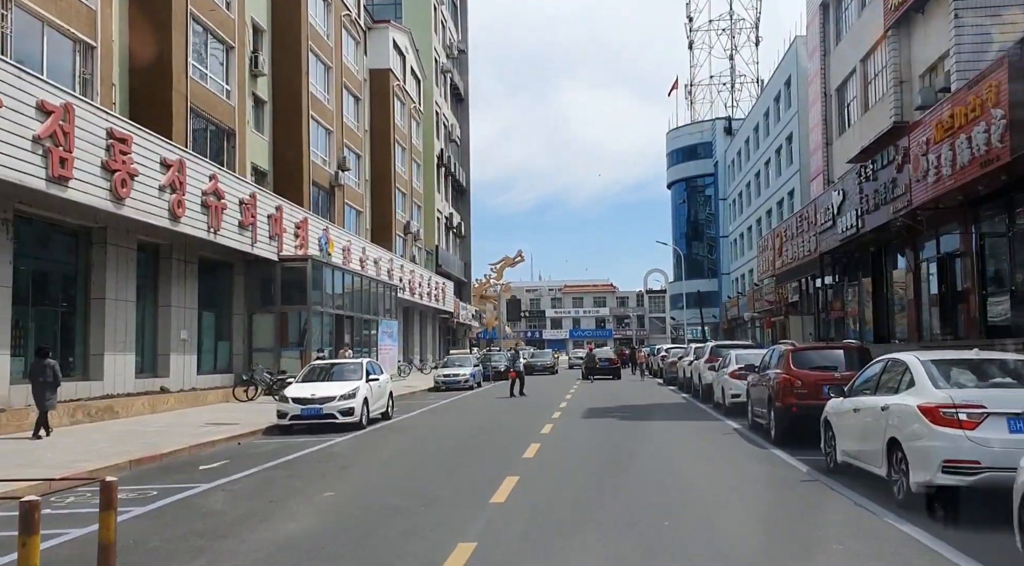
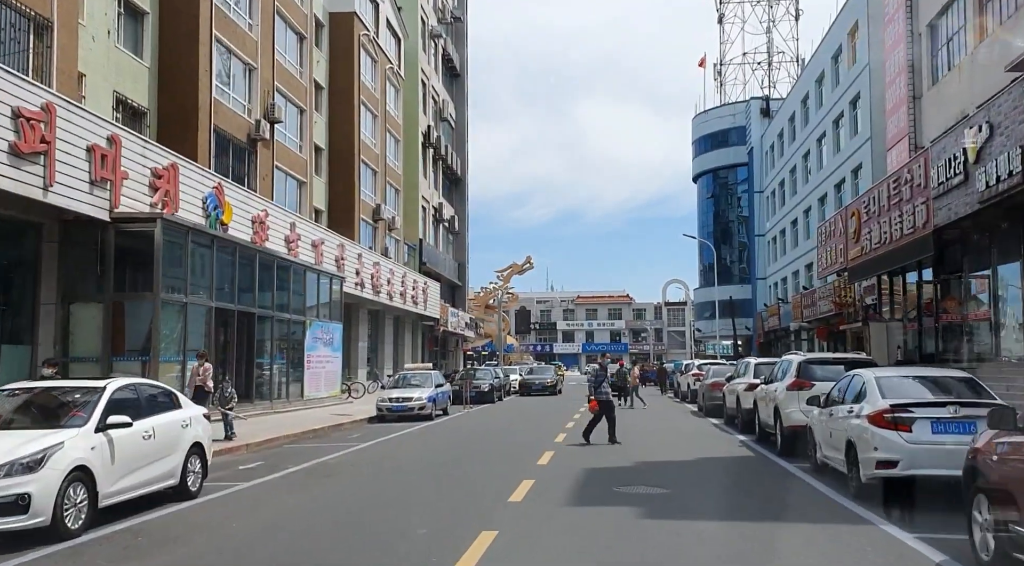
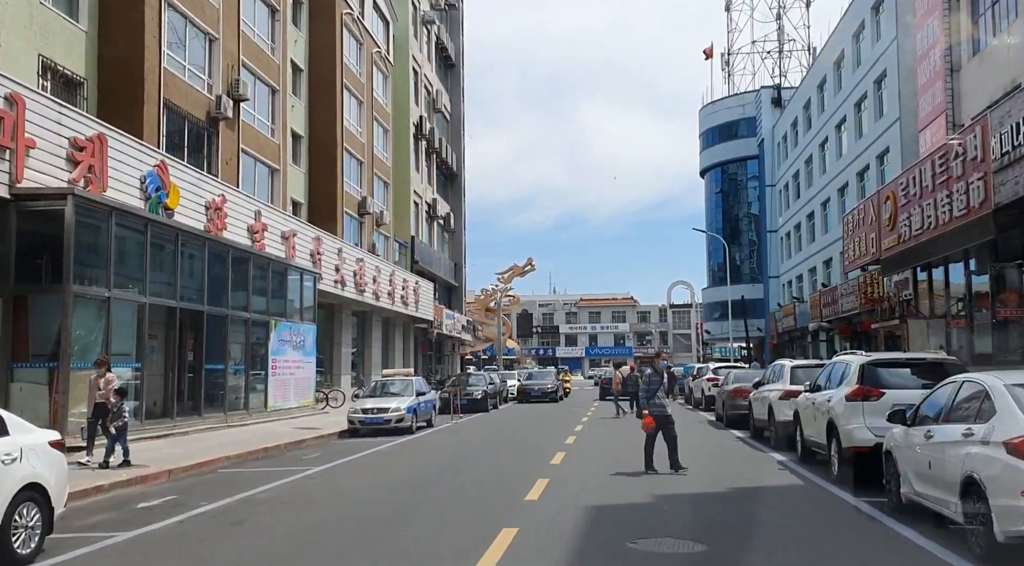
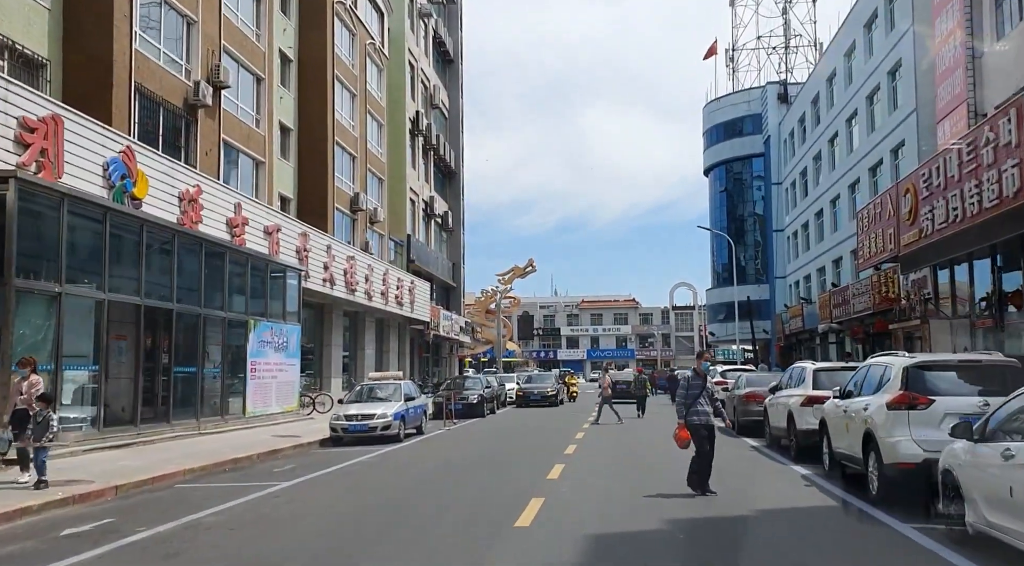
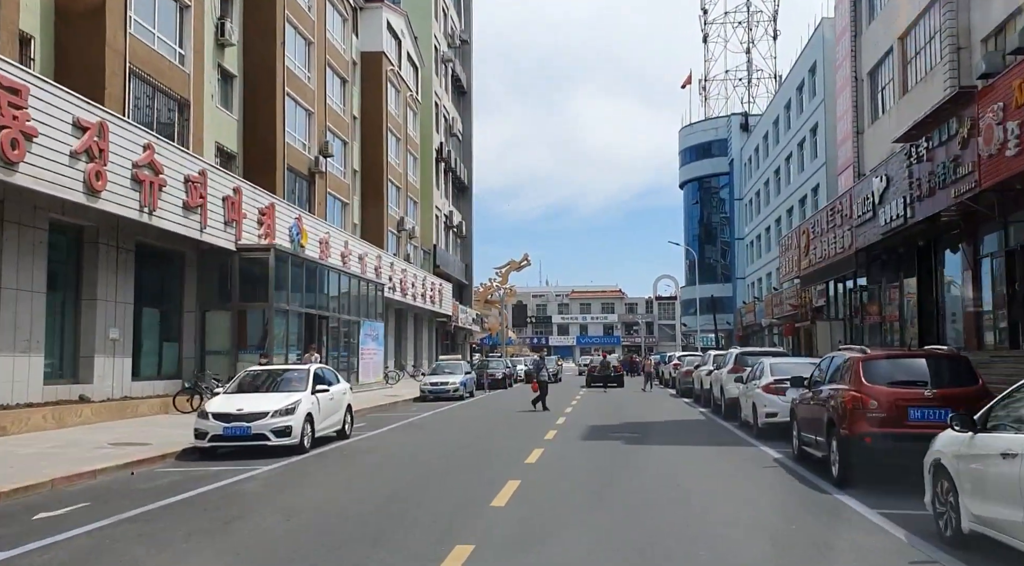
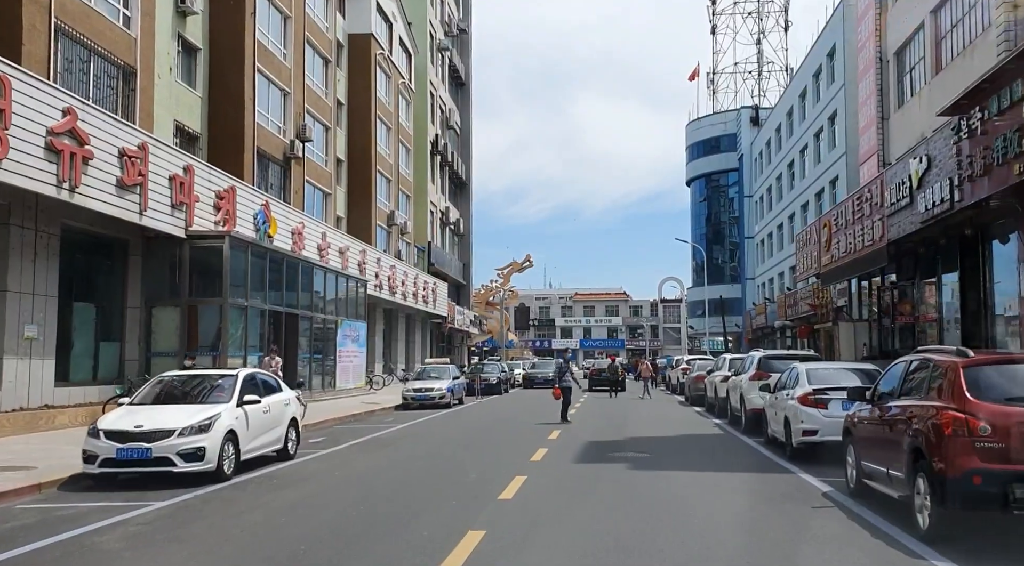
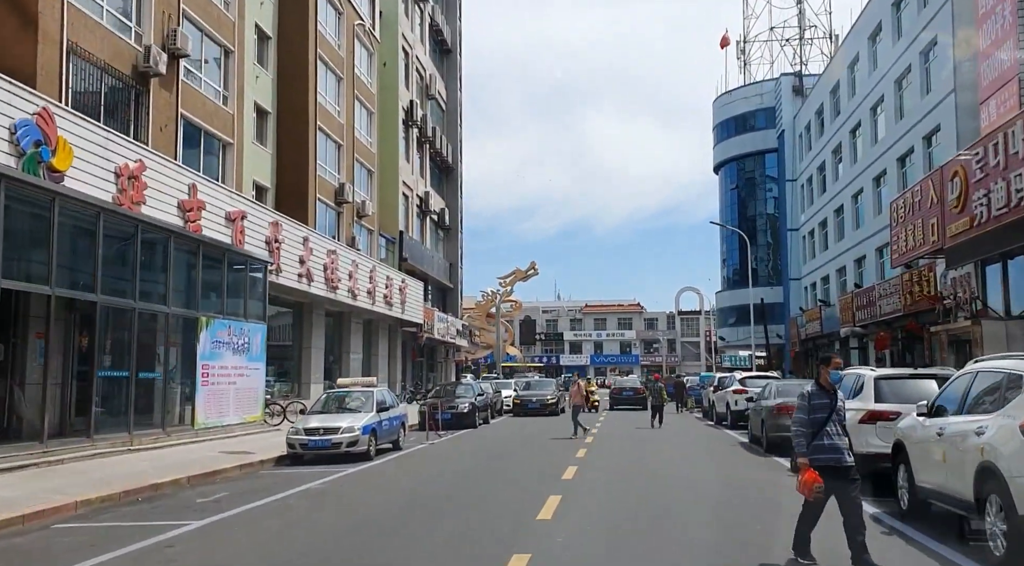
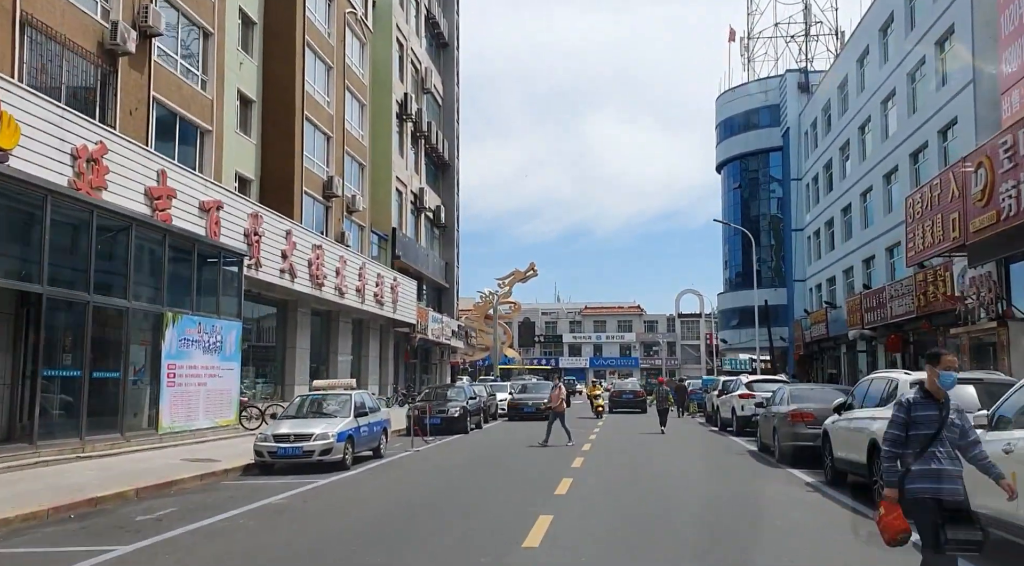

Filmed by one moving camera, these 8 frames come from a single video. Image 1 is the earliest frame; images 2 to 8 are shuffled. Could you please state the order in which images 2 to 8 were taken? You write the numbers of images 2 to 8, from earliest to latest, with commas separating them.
5, 6, 2, 3, 4, 7, 8
